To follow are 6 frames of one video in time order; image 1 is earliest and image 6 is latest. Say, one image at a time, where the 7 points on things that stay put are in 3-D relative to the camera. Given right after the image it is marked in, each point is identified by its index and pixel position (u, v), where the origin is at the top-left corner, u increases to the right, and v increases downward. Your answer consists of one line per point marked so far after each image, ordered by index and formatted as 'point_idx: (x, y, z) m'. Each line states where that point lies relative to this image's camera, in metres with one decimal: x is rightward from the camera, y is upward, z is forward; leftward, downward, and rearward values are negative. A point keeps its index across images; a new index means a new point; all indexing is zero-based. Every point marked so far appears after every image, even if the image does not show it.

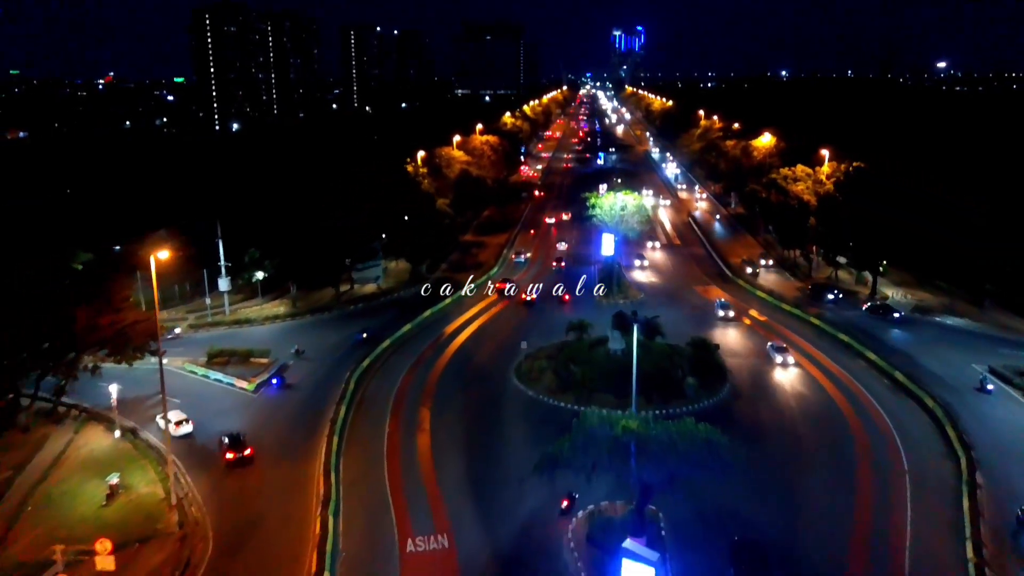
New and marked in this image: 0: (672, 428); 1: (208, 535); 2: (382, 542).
0: (+5.3, -3.8, +24.8) m
1: (-8.6, -6.9, +19.4) m
2: (-3.6, -6.9, +19.0) m
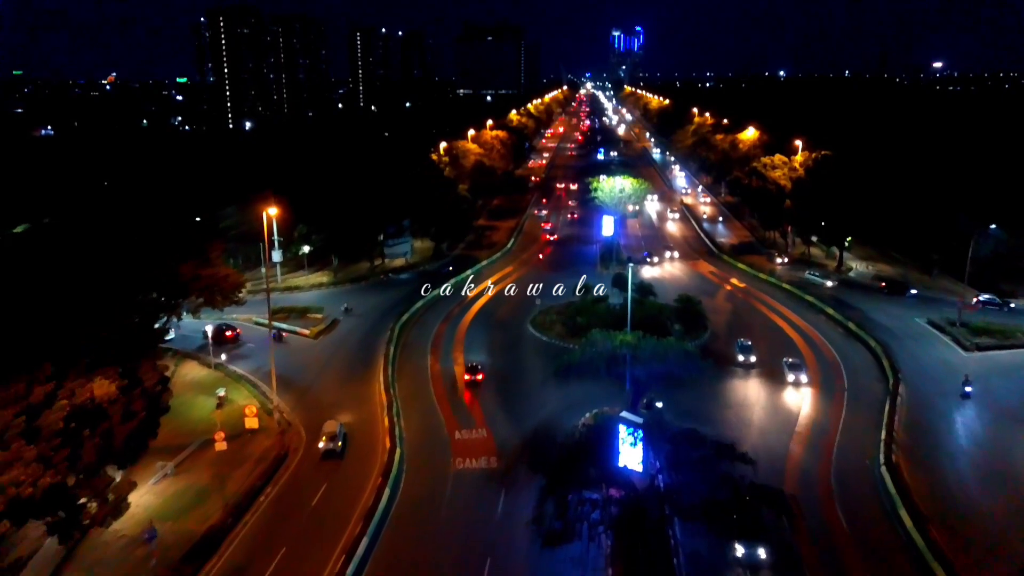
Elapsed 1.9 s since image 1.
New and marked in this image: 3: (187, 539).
0: (+6.2, -2.0, +30.6) m
1: (-7.7, -5.1, +25.2) m
2: (-2.7, -5.1, +24.8) m
3: (-8.8, -6.8, +19.1) m
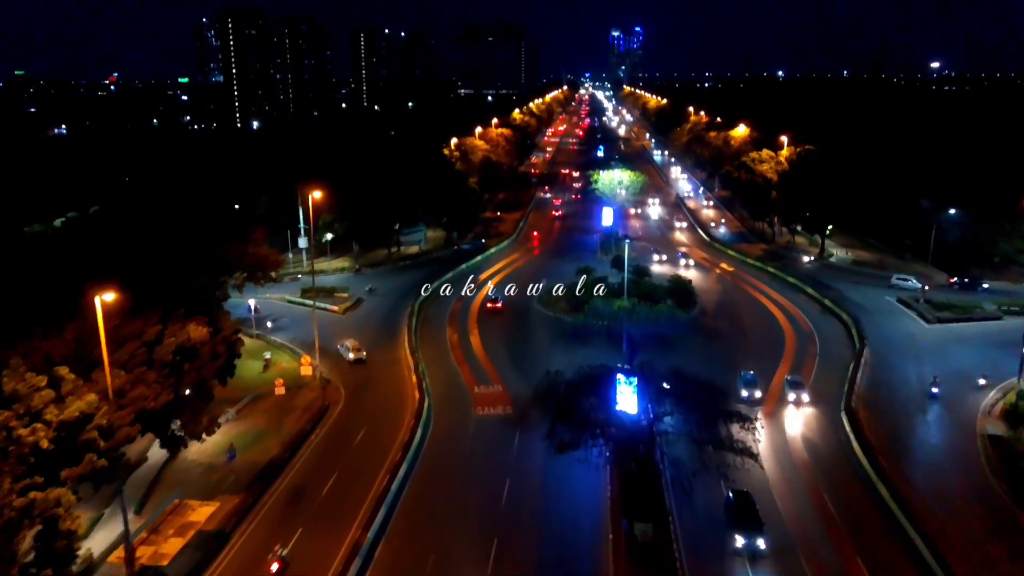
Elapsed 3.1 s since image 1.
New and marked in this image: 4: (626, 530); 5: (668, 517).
0: (+6.7, -0.9, +34.2) m
1: (-7.2, -4.0, +28.8) m
2: (-2.2, -4.0, +28.4) m
3: (-8.3, -5.8, +22.8) m
4: (+3.1, -6.5, +18.9) m
5: (+4.4, -6.4, +19.7) m
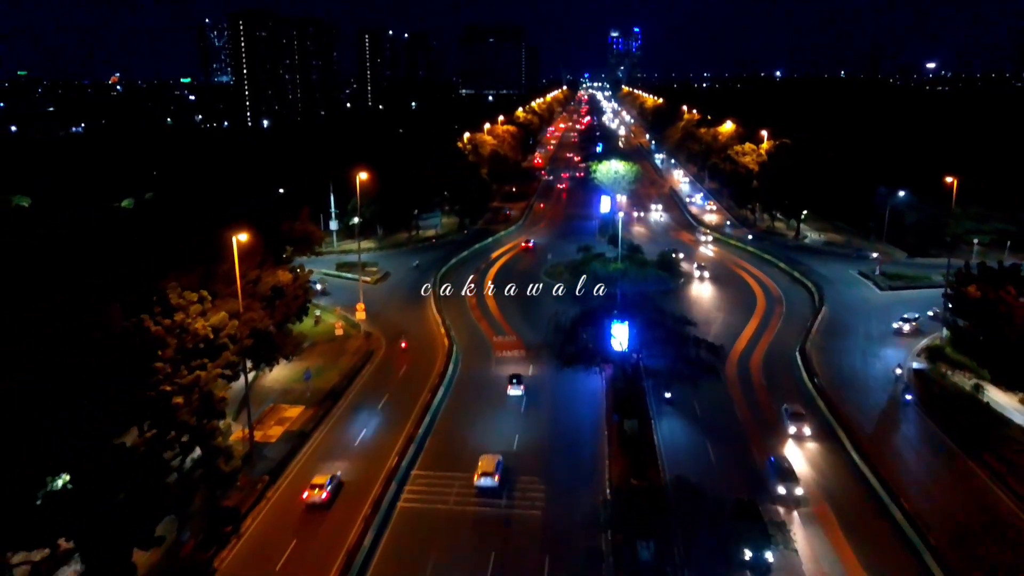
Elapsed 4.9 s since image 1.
0: (+7.3, +0.7, +39.8) m
1: (-6.6, -2.4, +34.4) m
2: (-1.6, -2.4, +34.0) m
3: (-7.7, -4.1, +28.3) m
4: (+3.8, -4.8, +24.5) m
5: (+5.0, -4.7, +25.2) m
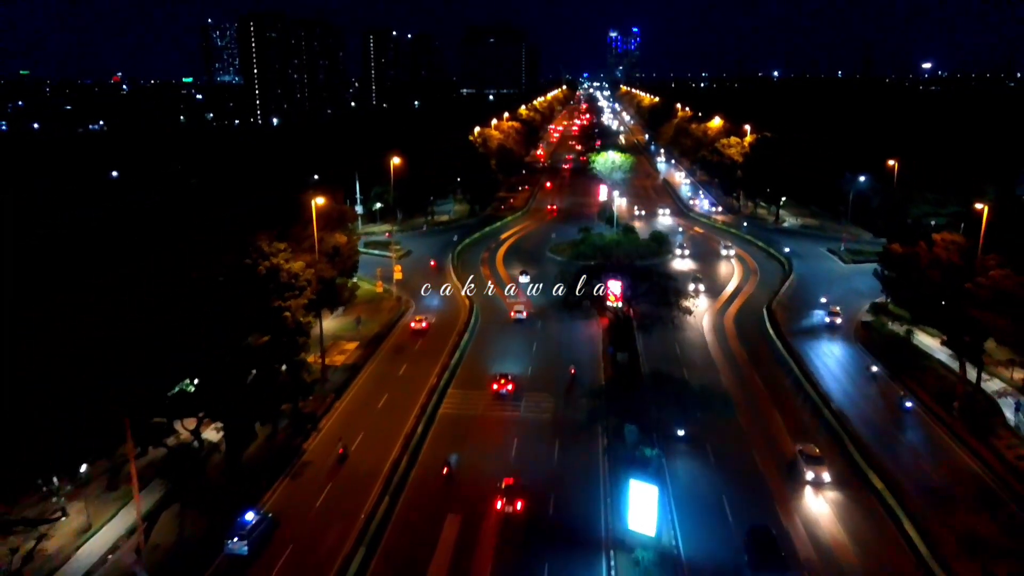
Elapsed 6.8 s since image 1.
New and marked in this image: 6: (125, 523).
0: (+7.9, +2.5, +45.6) m
1: (-6.0, -0.6, +40.1) m
2: (-1.0, -0.6, +39.7) m
3: (-7.1, -2.3, +34.1) m
4: (+4.4, -3.0, +30.2) m
5: (+5.7, -2.9, +31.0) m
6: (-10.8, -6.5, +19.2) m
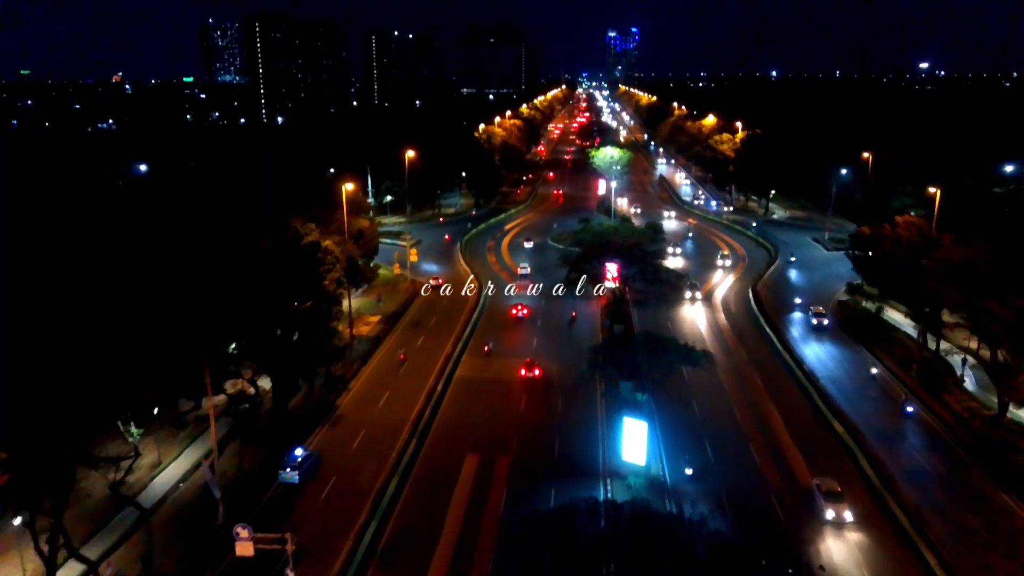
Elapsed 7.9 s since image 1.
0: (+8.2, +3.5, +48.8) m
1: (-5.7, +0.4, +43.3) m
2: (-0.7, +0.4, +42.9) m
3: (-6.7, -1.3, +37.3) m
4: (+4.7, -2.0, +33.4) m
5: (+6.0, -1.9, +34.2) m
6: (-10.4, -5.5, +22.4) m
